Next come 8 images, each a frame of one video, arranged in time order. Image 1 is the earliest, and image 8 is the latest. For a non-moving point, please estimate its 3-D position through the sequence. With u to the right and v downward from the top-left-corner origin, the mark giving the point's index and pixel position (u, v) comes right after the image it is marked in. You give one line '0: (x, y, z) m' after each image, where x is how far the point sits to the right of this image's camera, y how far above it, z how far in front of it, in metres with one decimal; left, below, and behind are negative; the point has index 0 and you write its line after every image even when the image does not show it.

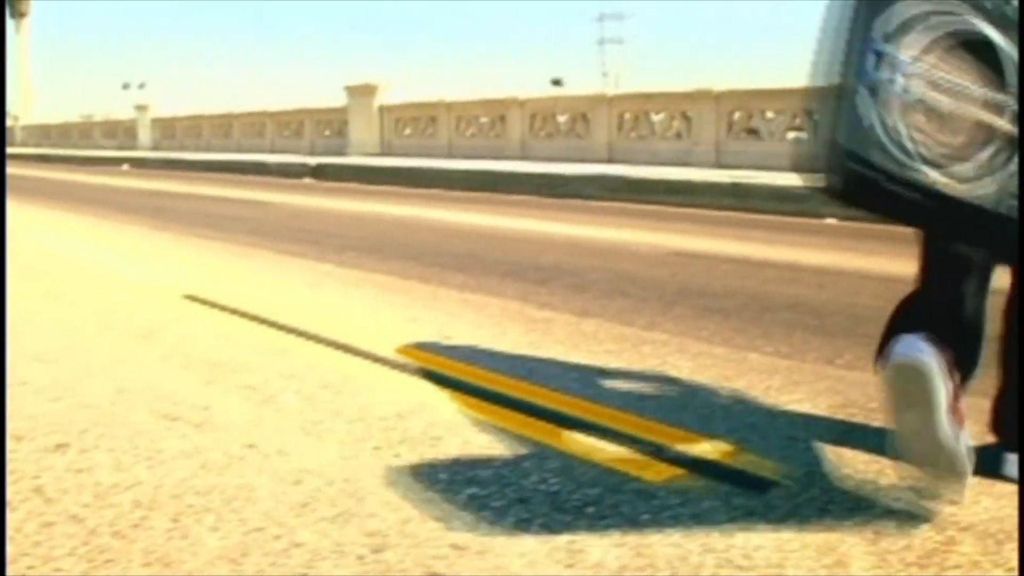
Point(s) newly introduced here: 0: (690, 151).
0: (+3.3, +2.5, +18.8) m
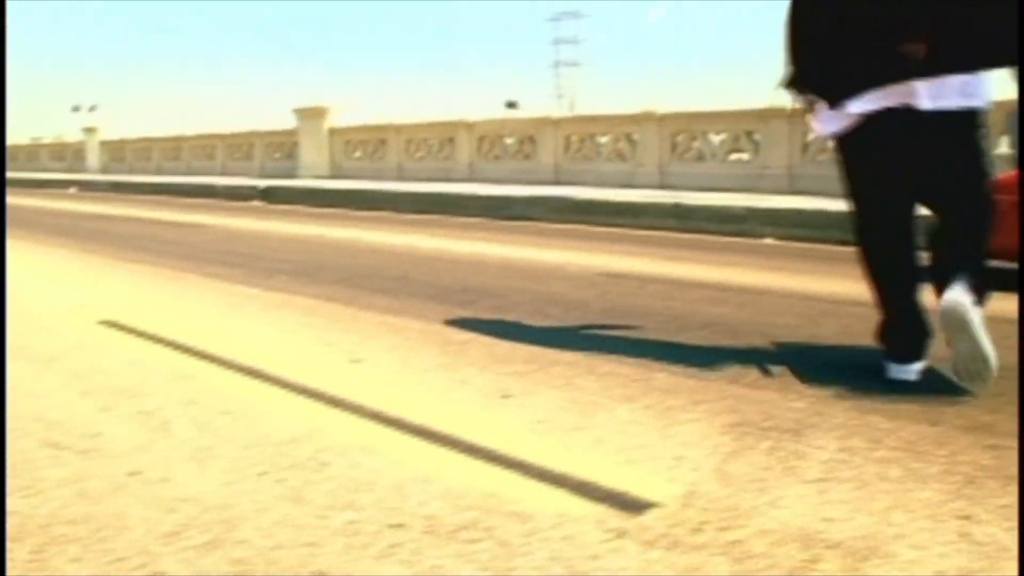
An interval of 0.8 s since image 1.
0: (+2.3, +2.1, +19.0) m
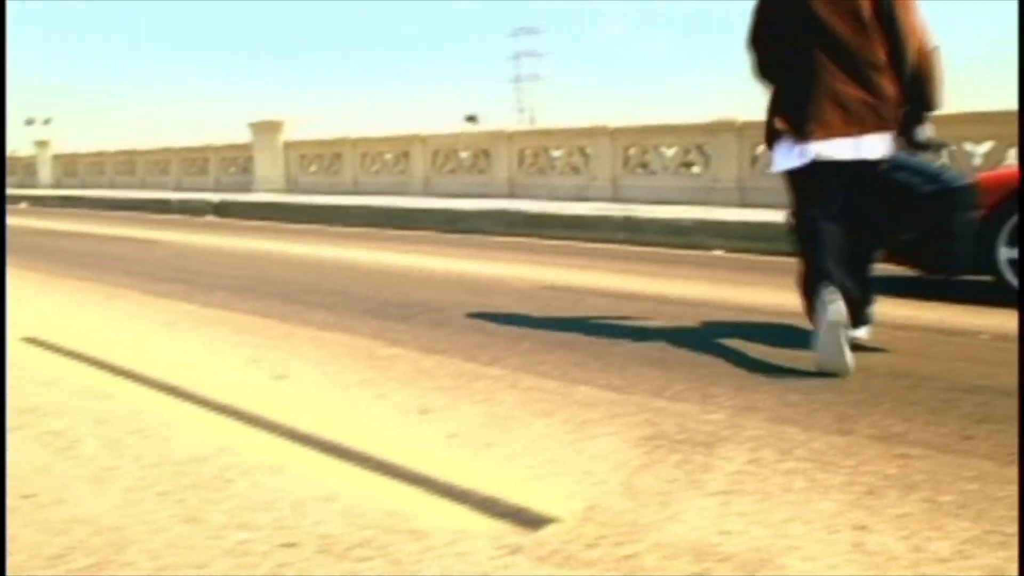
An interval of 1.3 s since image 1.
0: (+1.4, +1.9, +19.1) m
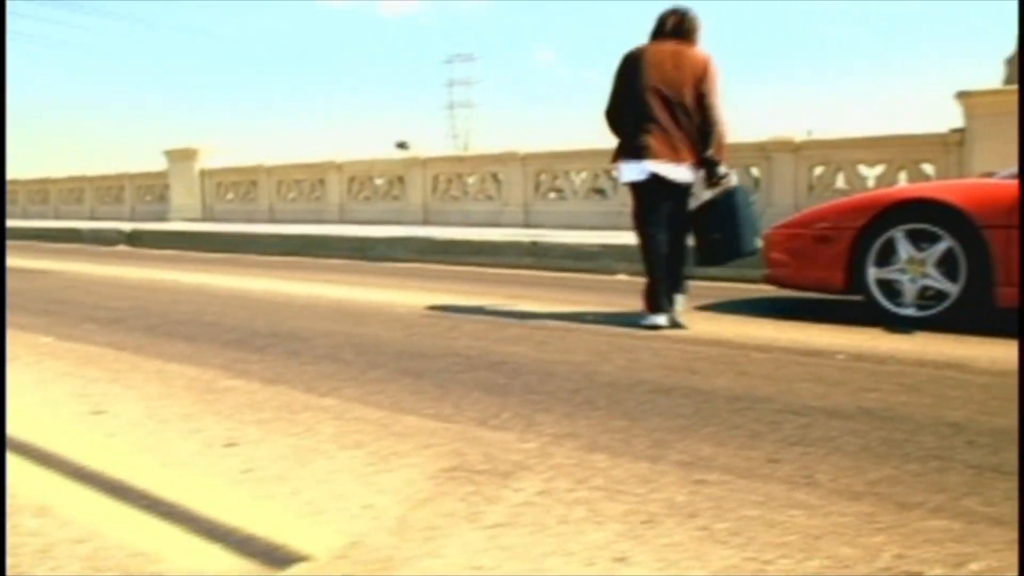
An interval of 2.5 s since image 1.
0: (-0.2, +1.4, +19.0) m
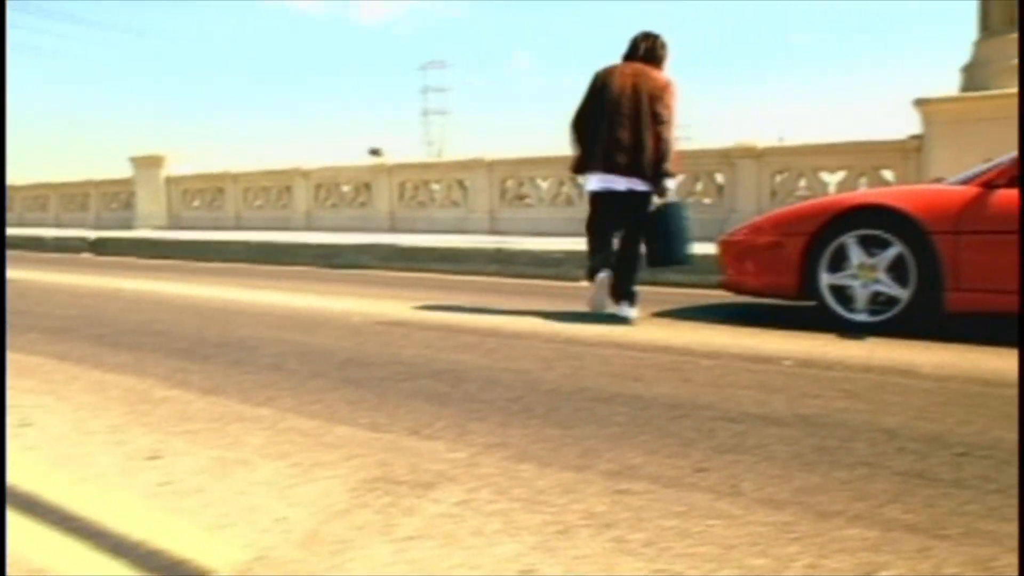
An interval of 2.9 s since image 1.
0: (-0.8, +1.3, +19.0) m
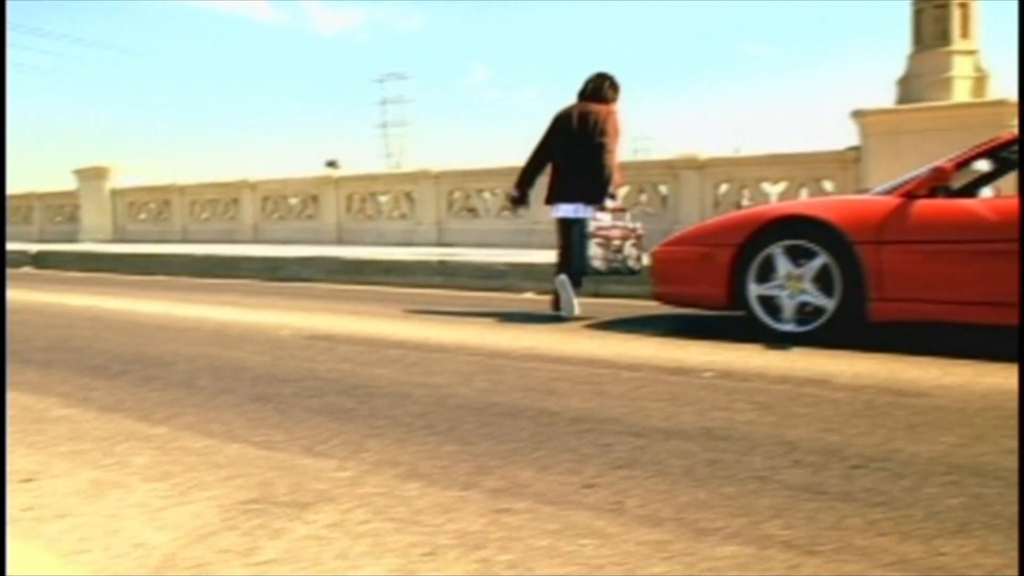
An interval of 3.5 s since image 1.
0: (-1.8, +1.0, +18.8) m
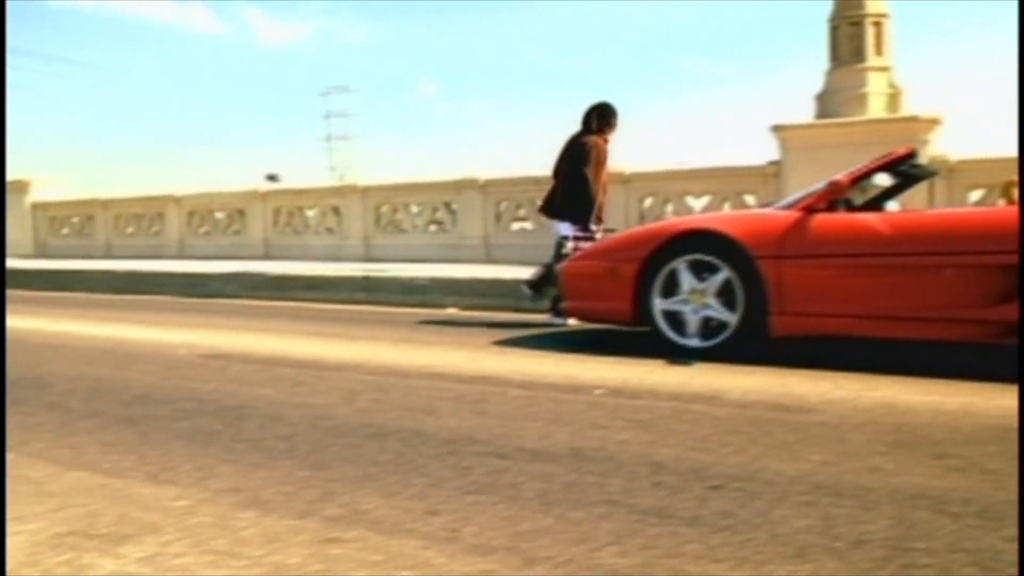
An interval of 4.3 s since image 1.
0: (-3.1, +0.7, +18.6) m
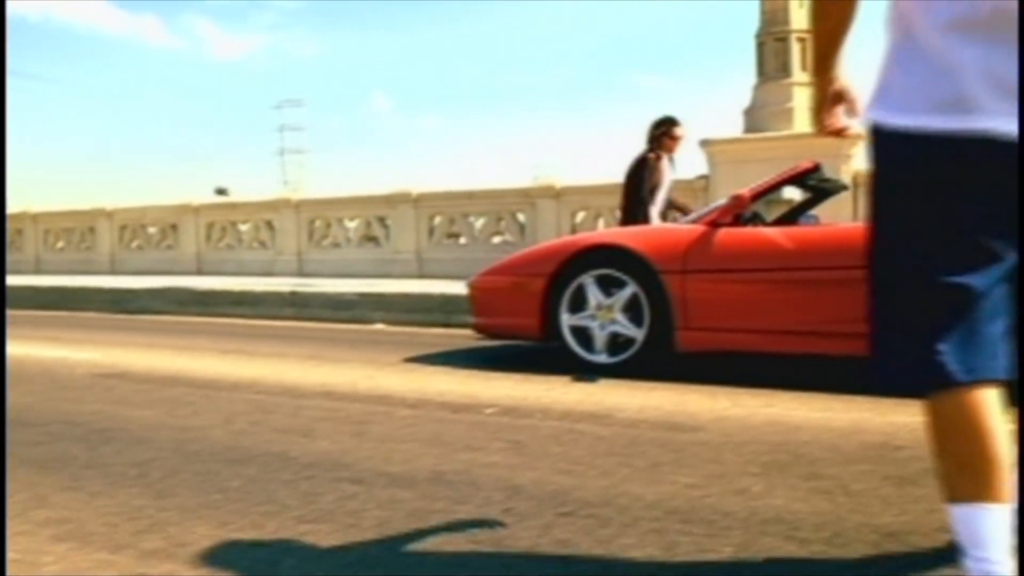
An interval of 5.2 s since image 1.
0: (-4.2, +0.5, +18.3) m
